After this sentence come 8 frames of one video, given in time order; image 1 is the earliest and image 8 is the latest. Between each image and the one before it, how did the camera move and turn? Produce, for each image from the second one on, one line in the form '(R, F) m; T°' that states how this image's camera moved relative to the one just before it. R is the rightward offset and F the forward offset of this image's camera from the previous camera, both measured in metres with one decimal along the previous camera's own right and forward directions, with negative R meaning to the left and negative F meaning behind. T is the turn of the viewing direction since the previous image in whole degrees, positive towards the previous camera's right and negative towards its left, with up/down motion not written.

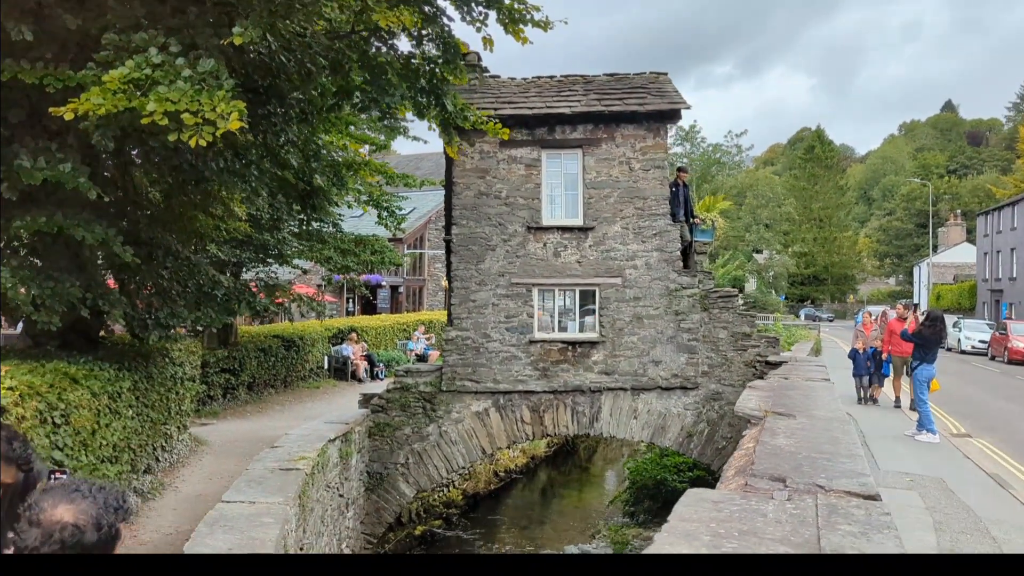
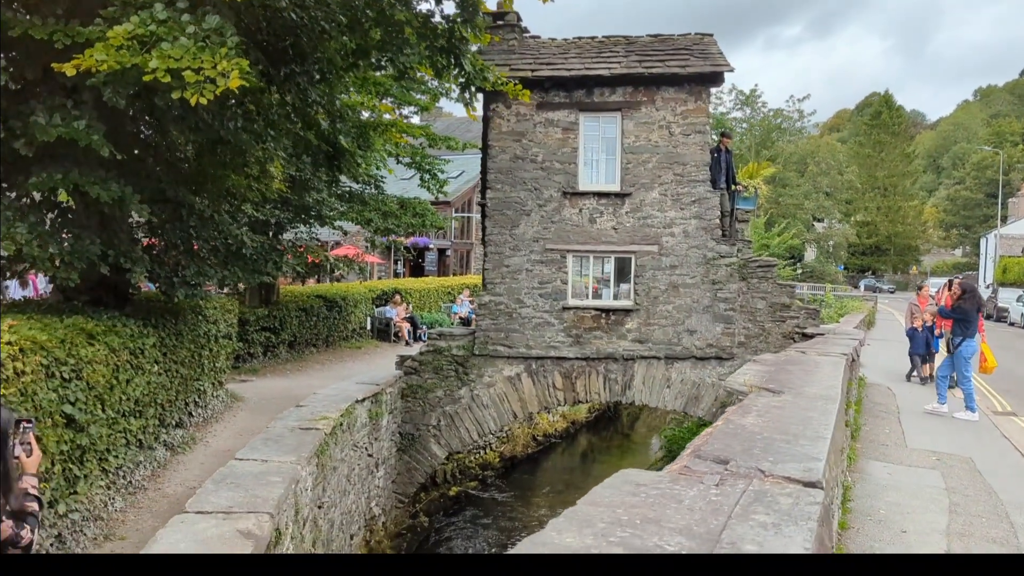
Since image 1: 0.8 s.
(+0.3, +0.1) m; -4°
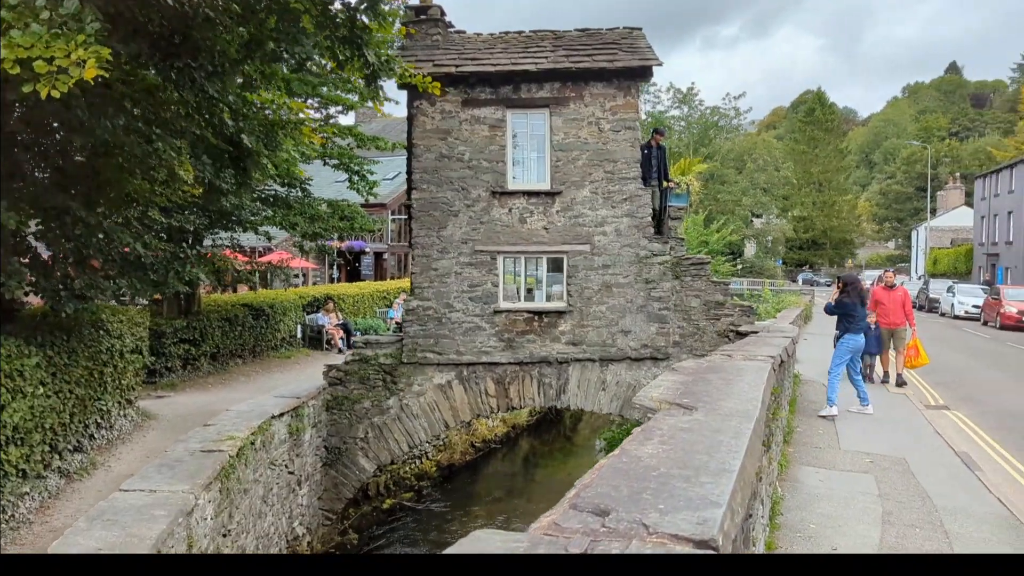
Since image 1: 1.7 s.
(+0.2, +0.3) m; +4°
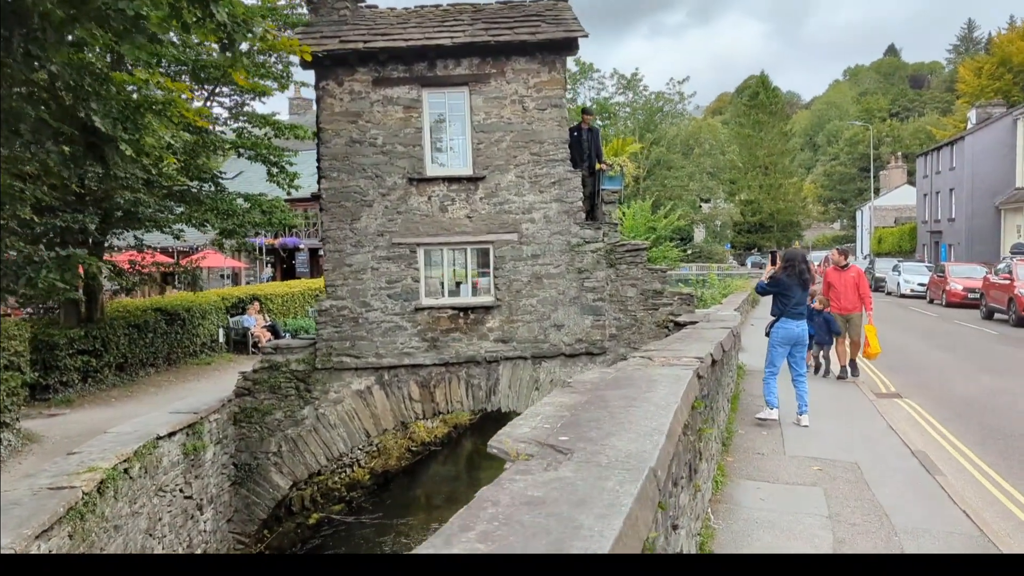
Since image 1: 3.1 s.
(+0.3, +0.7) m; +3°
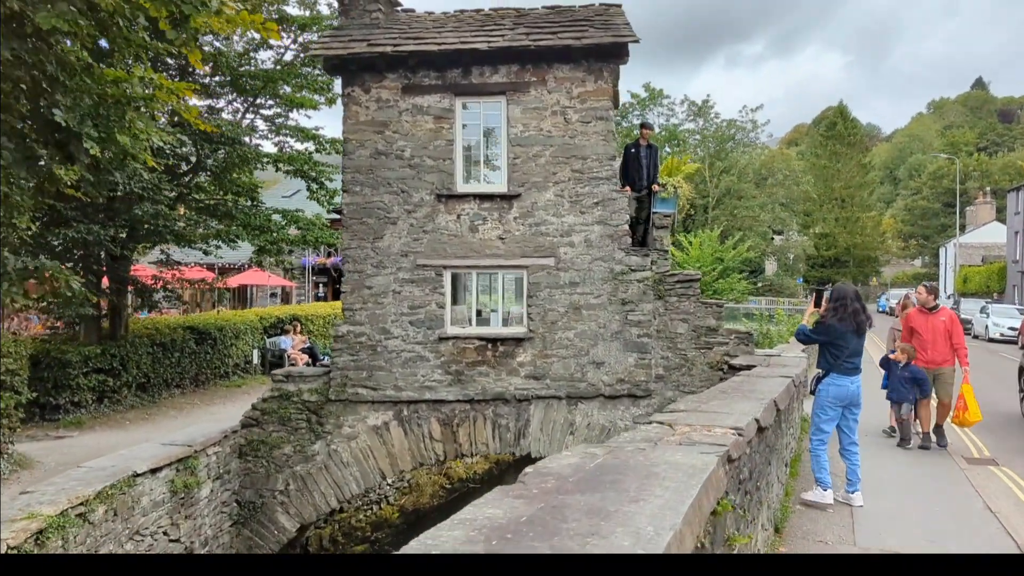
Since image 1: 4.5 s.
(+0.3, +0.9) m; -4°
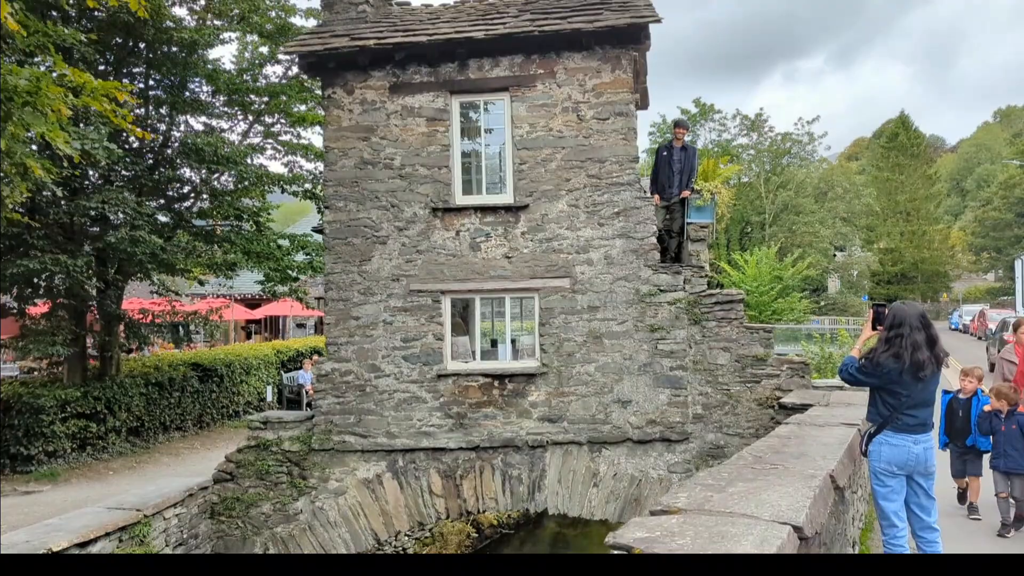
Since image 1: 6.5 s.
(+0.4, +1.2) m; -4°
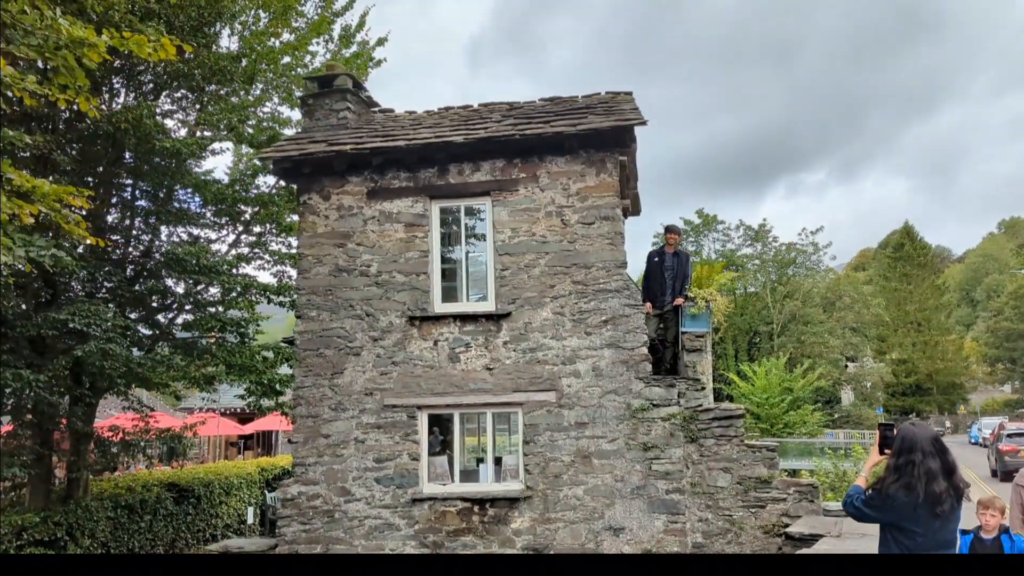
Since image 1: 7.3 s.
(+0.2, +0.4) m; -1°
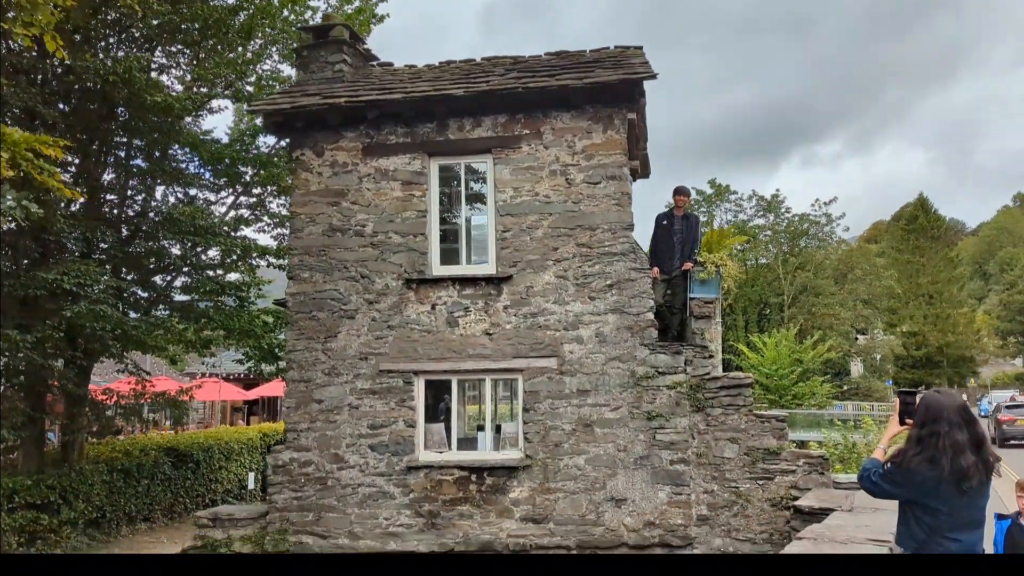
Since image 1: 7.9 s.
(+0.1, +0.3) m; -1°
